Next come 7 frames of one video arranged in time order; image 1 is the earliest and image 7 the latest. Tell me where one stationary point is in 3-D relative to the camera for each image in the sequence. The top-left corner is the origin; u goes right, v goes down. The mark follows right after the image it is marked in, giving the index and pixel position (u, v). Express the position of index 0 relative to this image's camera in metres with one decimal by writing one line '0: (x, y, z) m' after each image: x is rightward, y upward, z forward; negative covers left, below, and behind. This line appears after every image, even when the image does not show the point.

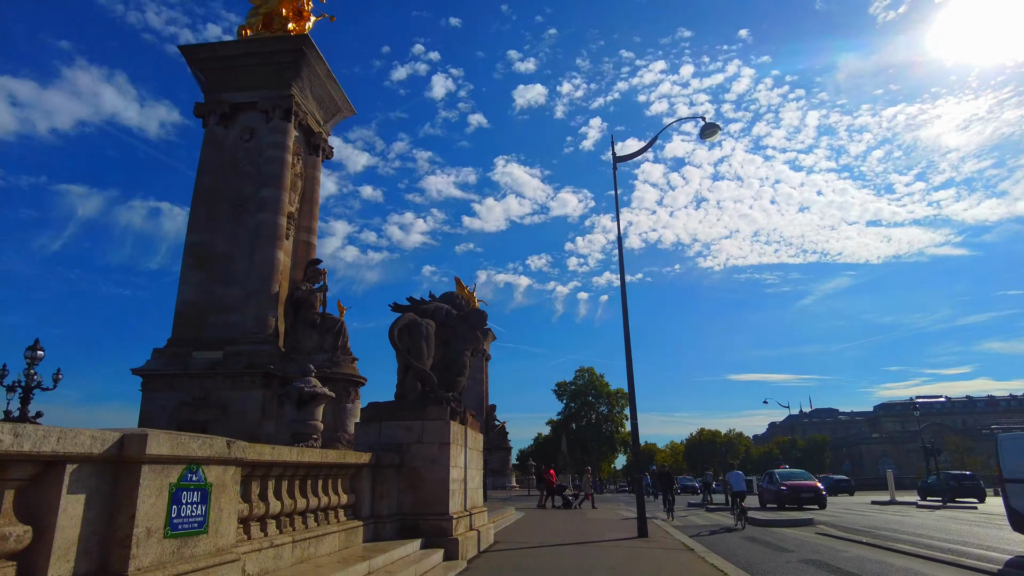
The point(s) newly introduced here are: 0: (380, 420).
0: (-2.4, -2.4, +11.6) m
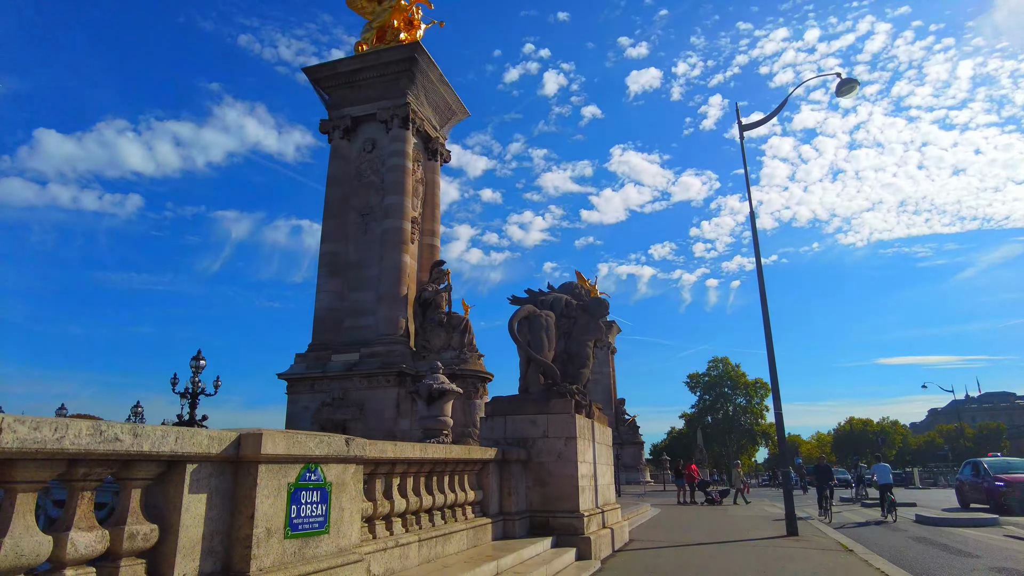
0: (-0.1, -2.2, +11.4) m
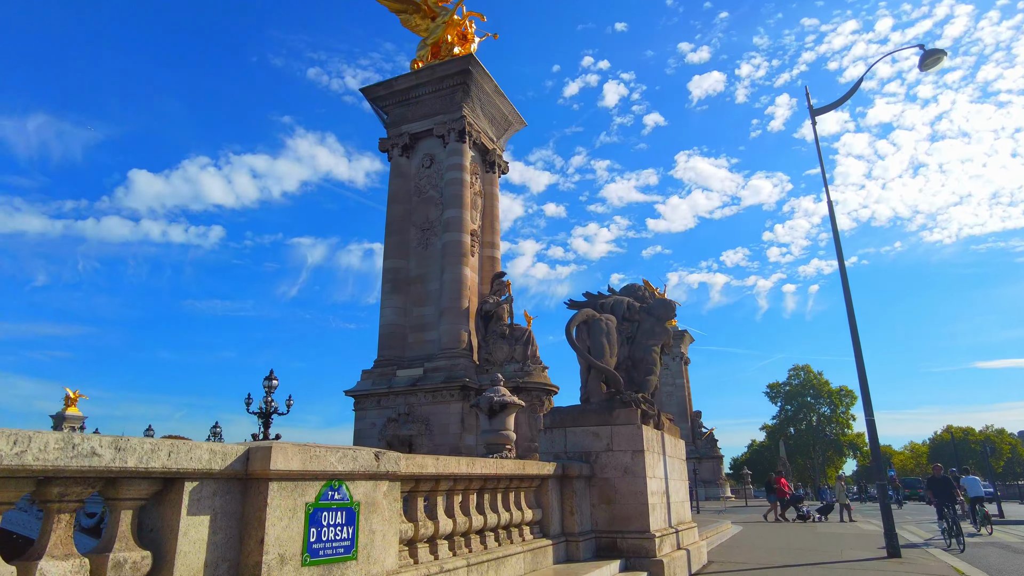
0: (+0.9, -2.3, +10.6) m
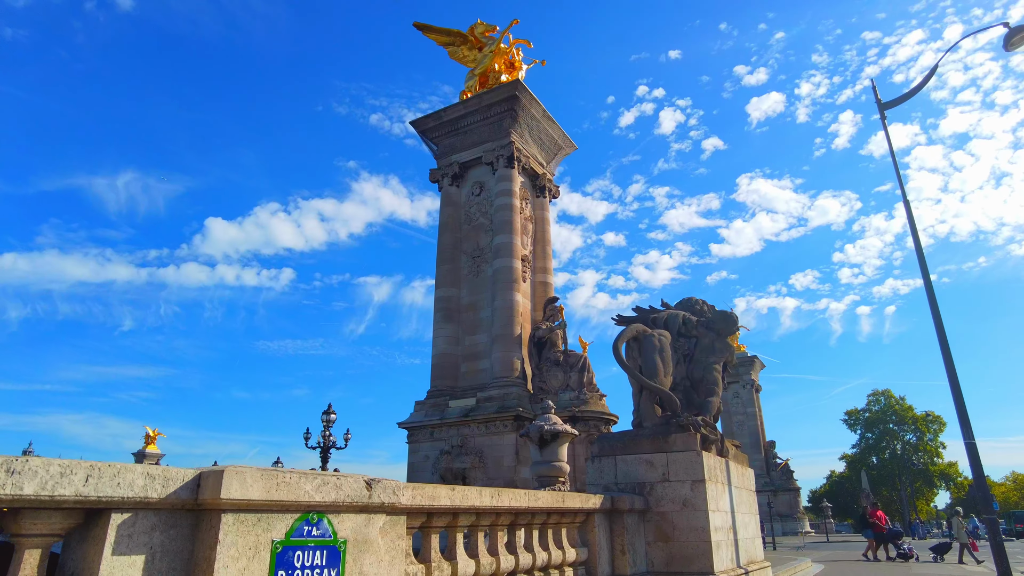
0: (+1.5, -2.5, +9.6) m
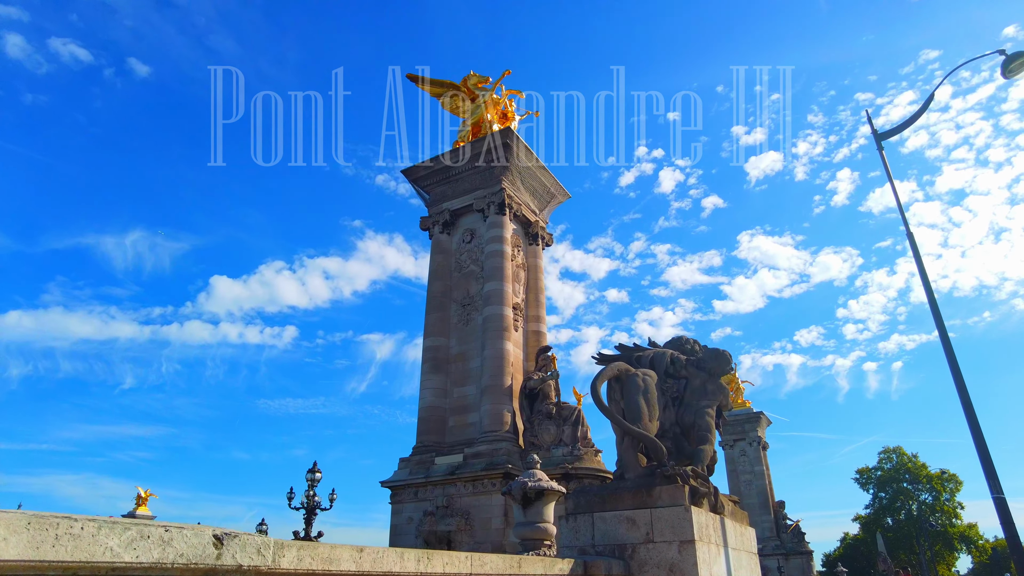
0: (+1.0, -2.9, +8.3) m
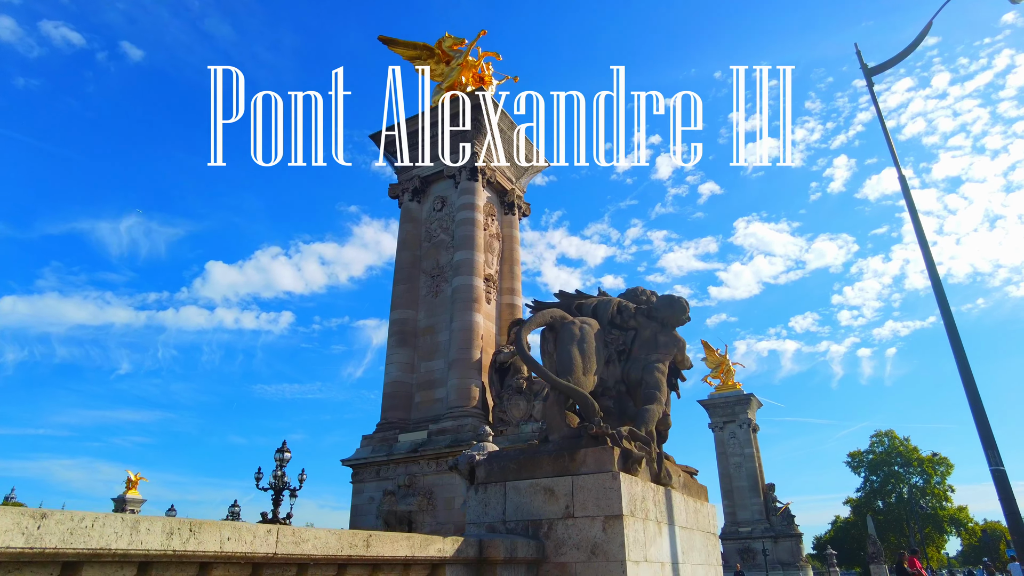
0: (-0.1, -2.0, +6.8) m
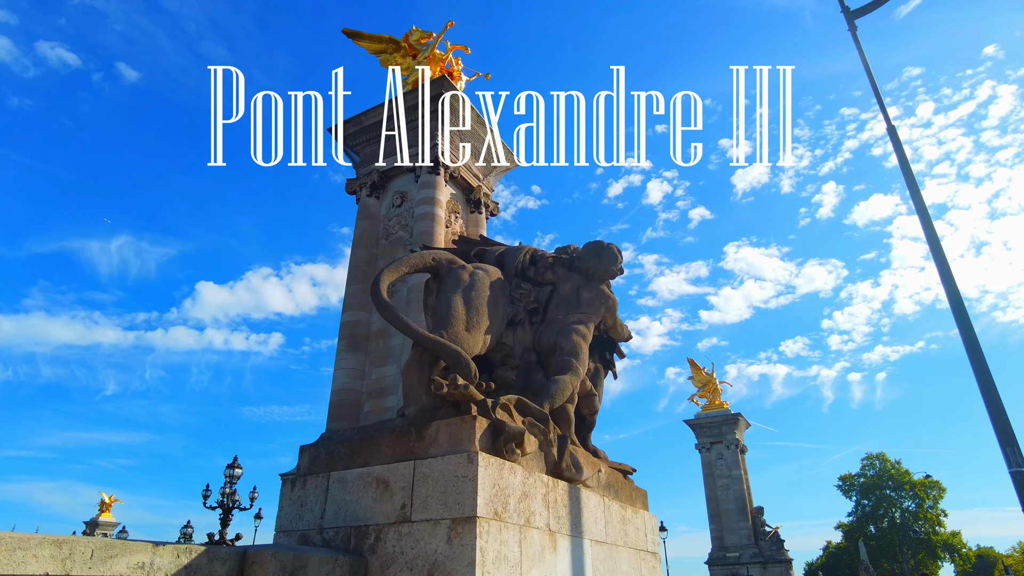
0: (-1.3, -1.3, +4.7) m
